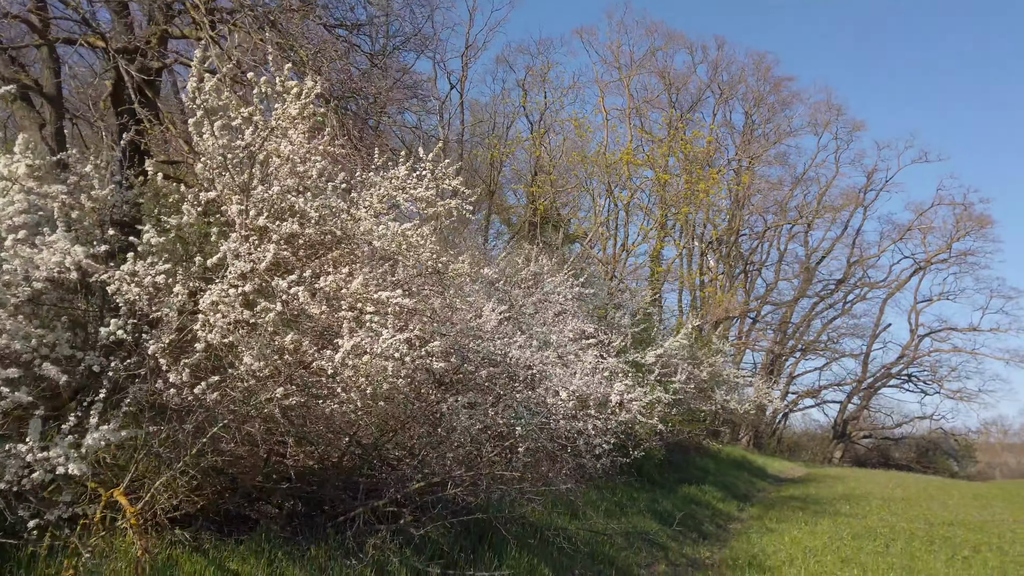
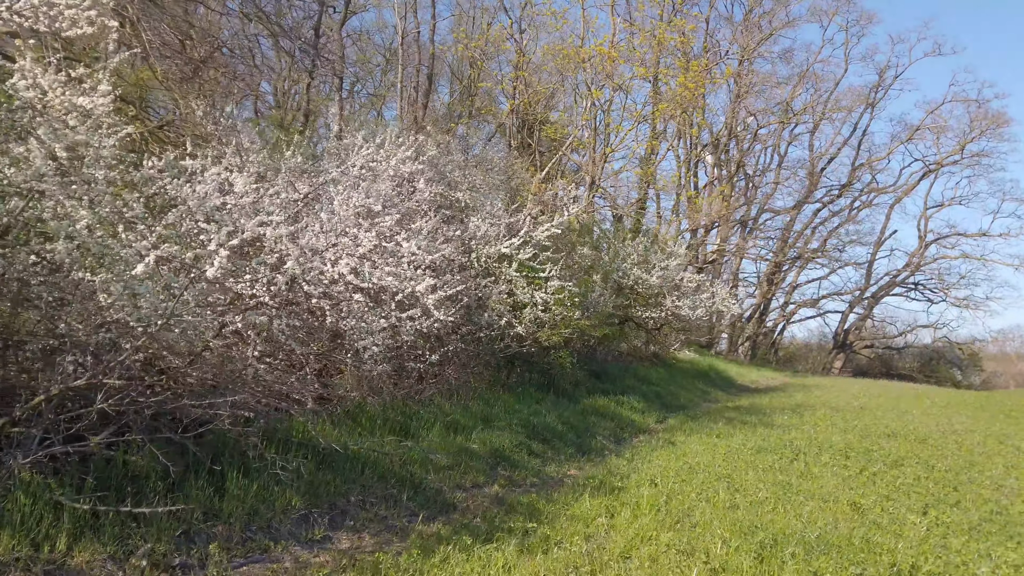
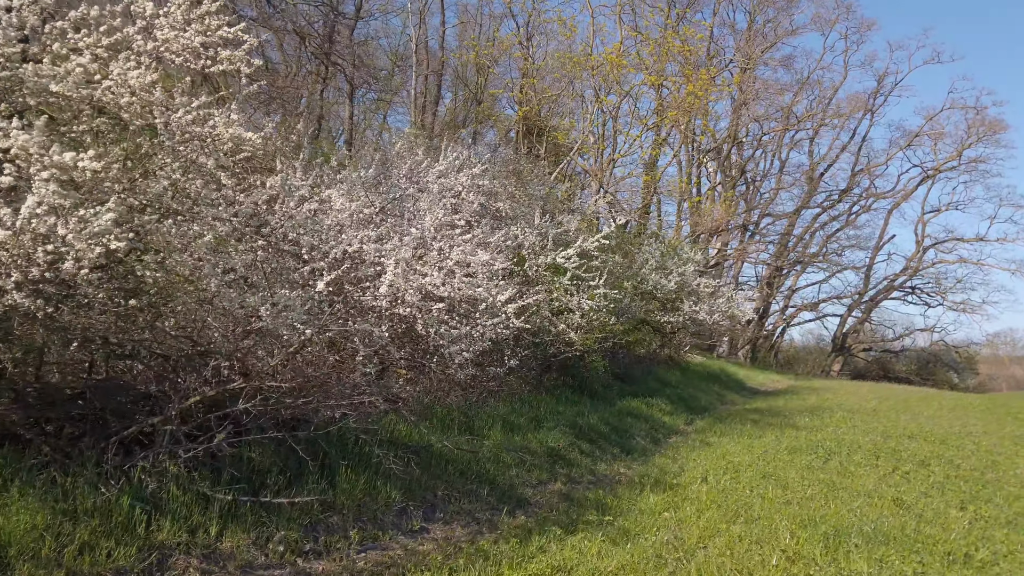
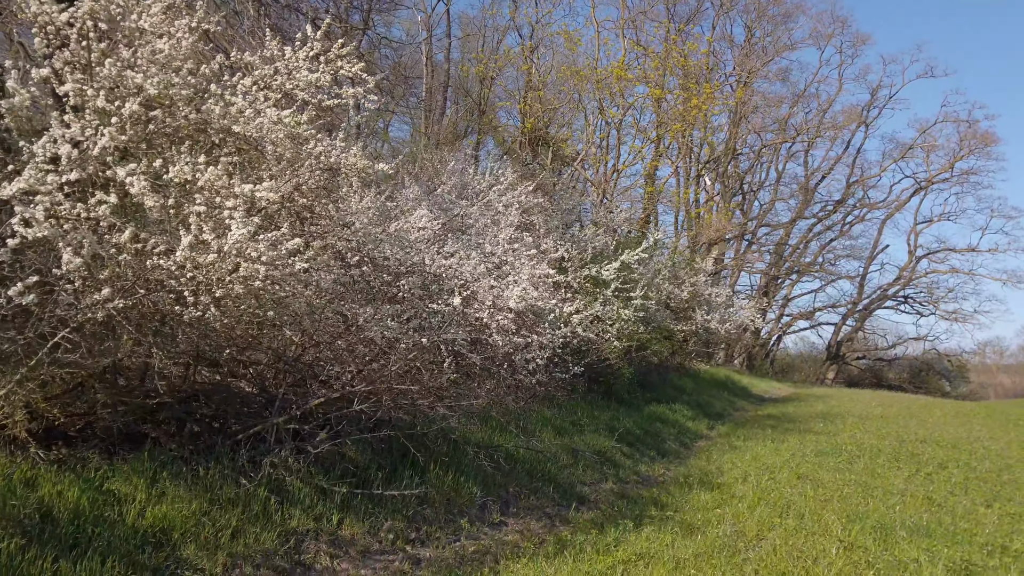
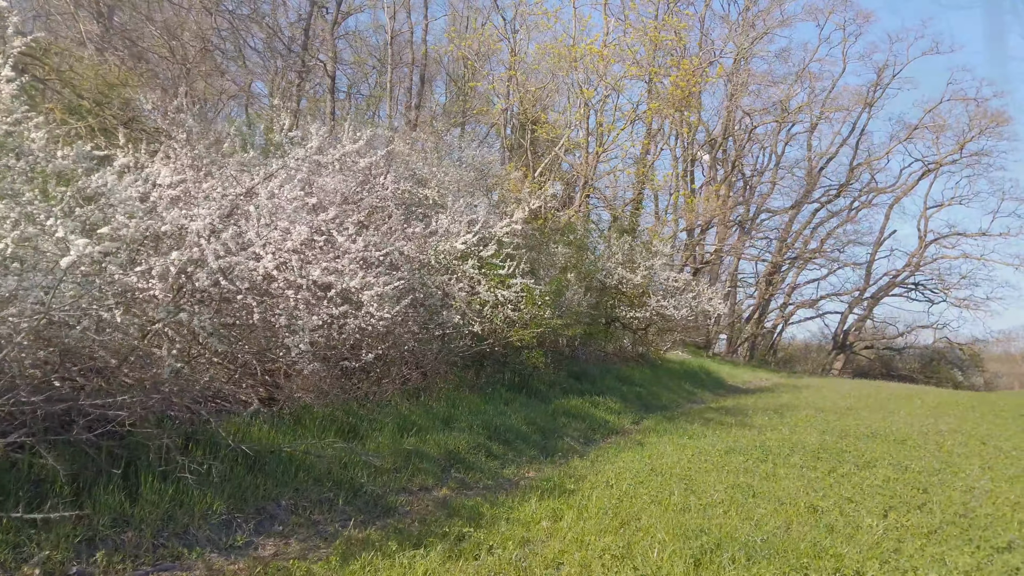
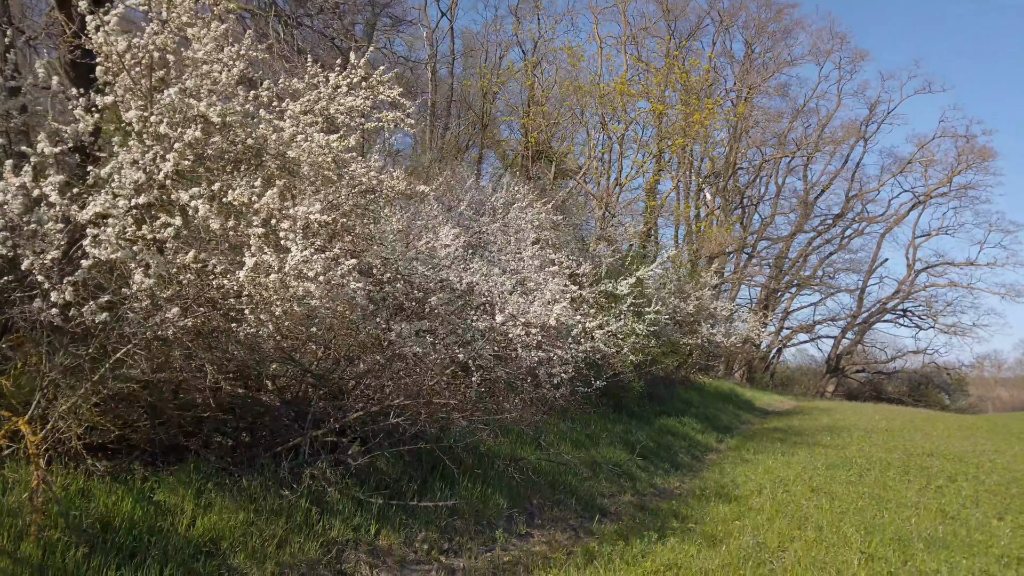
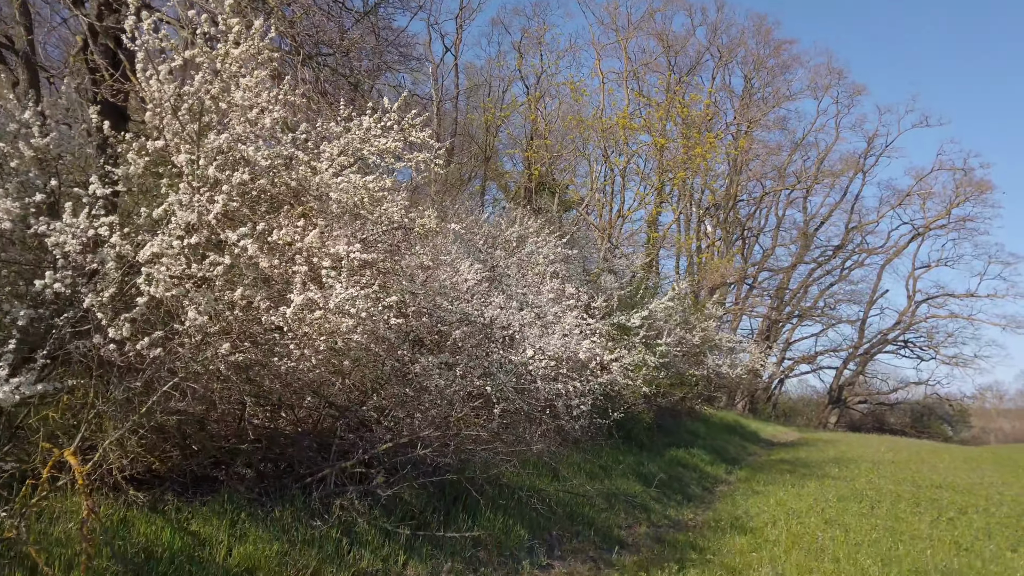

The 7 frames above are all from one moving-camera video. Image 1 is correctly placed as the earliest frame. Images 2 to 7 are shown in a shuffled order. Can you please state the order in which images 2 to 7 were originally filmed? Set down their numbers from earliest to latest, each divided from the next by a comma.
7, 6, 4, 3, 2, 5
